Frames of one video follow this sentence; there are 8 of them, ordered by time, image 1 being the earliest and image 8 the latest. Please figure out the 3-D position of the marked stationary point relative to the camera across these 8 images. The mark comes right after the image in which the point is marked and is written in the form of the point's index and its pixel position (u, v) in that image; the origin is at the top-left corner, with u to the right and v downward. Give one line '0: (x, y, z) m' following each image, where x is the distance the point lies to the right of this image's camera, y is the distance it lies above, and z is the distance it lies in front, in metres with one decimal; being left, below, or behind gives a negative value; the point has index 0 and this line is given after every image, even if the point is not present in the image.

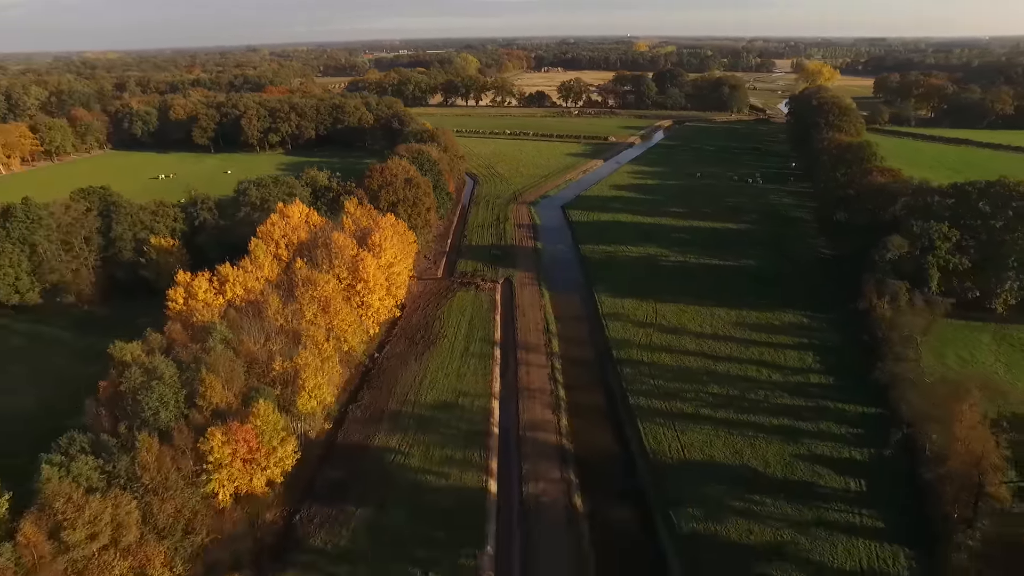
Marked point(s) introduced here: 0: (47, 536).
0: (-14.3, -7.6, +20.1) m
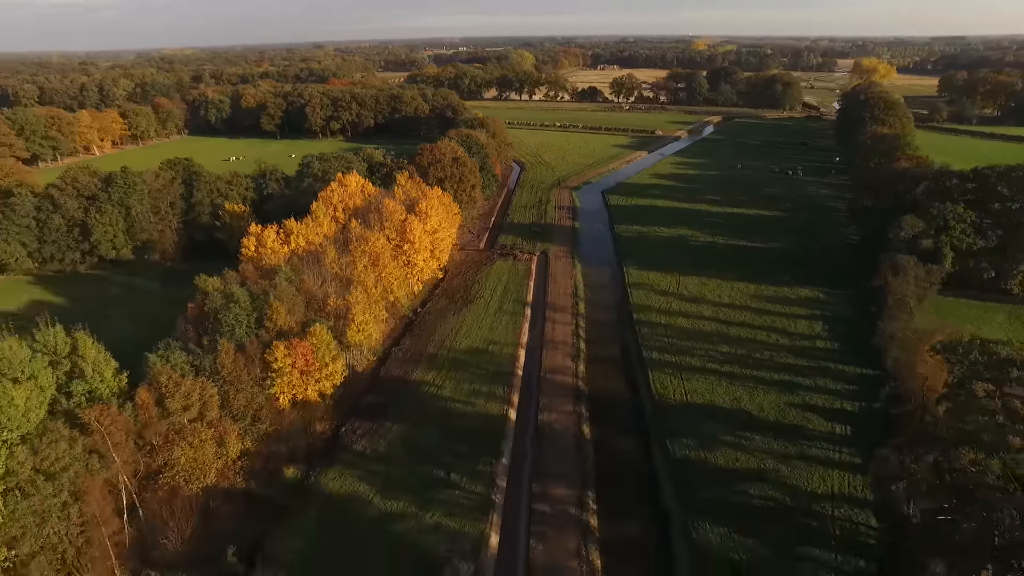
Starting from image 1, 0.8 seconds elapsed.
0: (-14.1, -4.6, +25.5) m
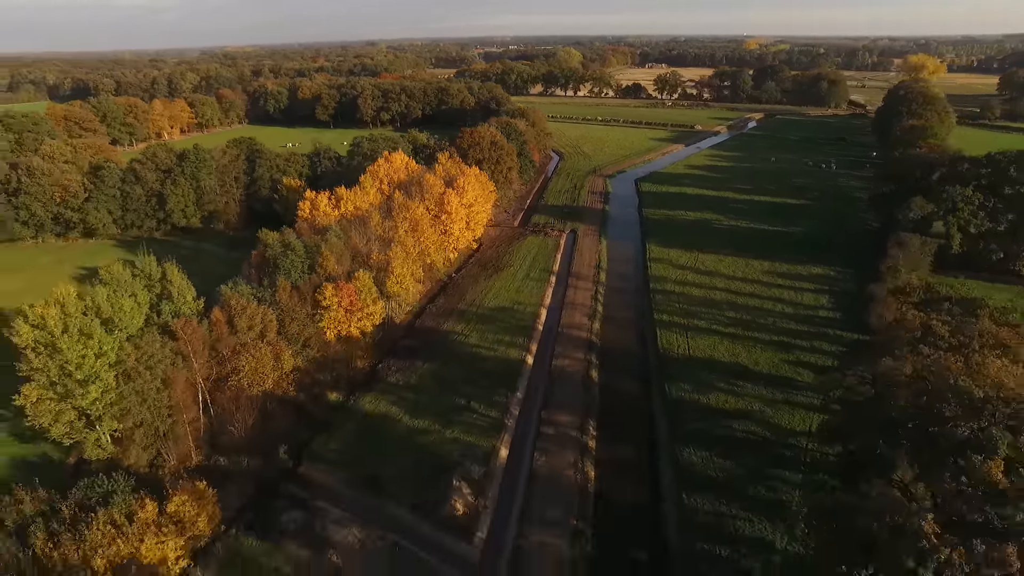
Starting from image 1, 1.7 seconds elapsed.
0: (-13.6, -1.6, +30.6) m
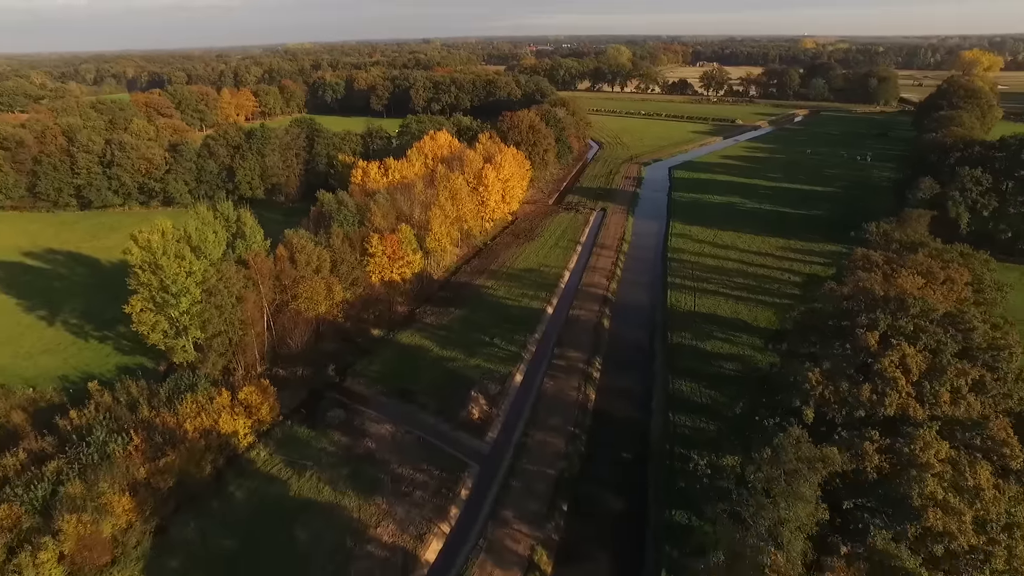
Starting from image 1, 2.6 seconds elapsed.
0: (-12.6, +1.7, +36.4) m
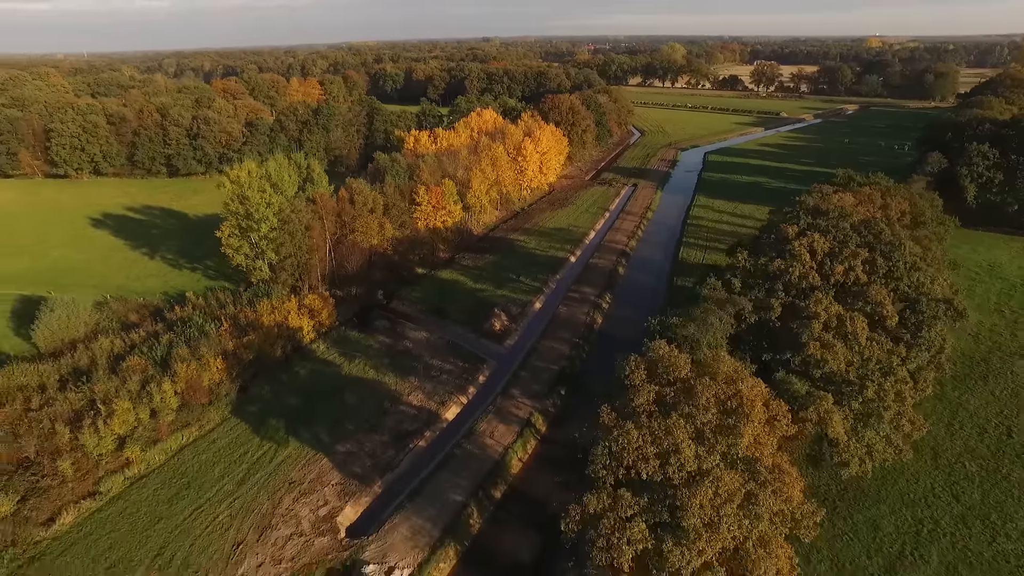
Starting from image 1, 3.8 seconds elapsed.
0: (-11.0, +6.0, +43.3) m
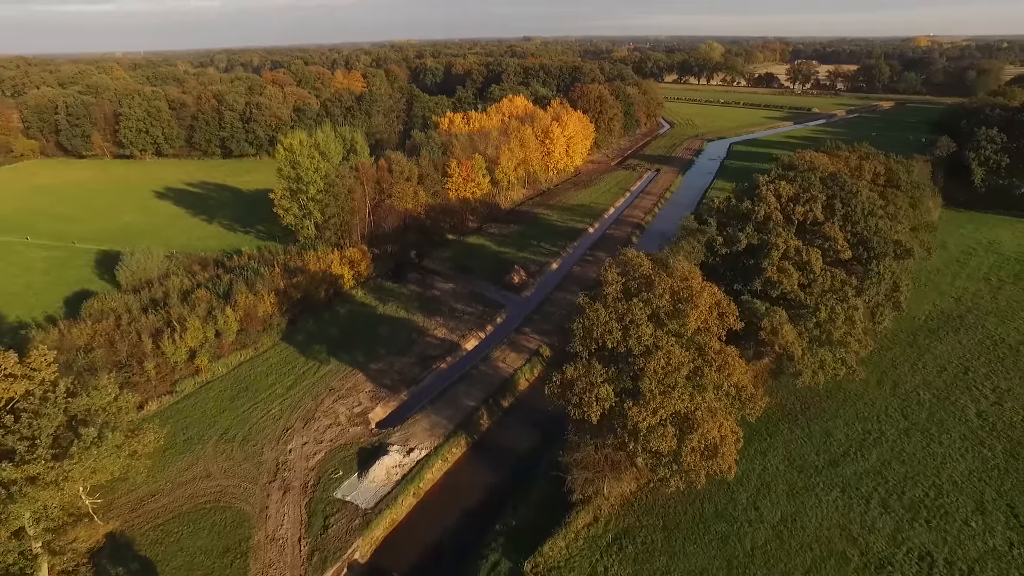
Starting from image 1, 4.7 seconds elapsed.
0: (-9.4, +8.9, +48.0) m
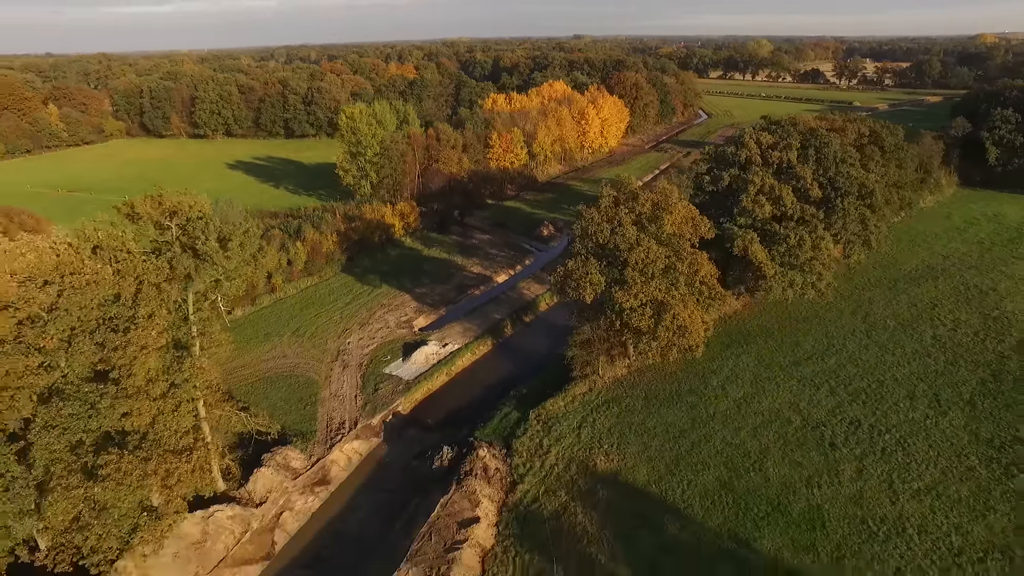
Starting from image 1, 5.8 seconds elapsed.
0: (-6.5, +12.7, +54.0) m
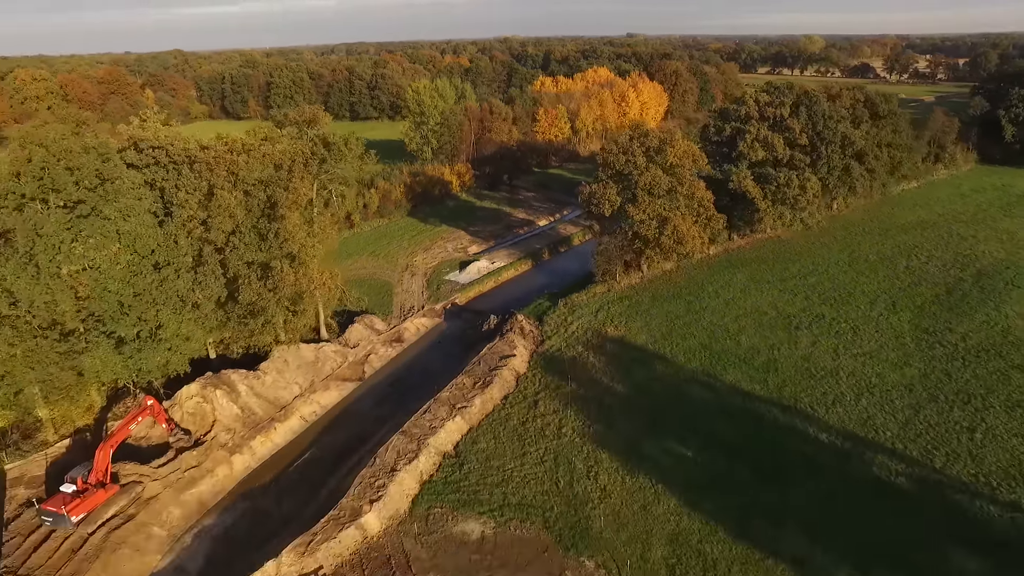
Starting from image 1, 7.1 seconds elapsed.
0: (-2.3, +17.0, +61.2) m
